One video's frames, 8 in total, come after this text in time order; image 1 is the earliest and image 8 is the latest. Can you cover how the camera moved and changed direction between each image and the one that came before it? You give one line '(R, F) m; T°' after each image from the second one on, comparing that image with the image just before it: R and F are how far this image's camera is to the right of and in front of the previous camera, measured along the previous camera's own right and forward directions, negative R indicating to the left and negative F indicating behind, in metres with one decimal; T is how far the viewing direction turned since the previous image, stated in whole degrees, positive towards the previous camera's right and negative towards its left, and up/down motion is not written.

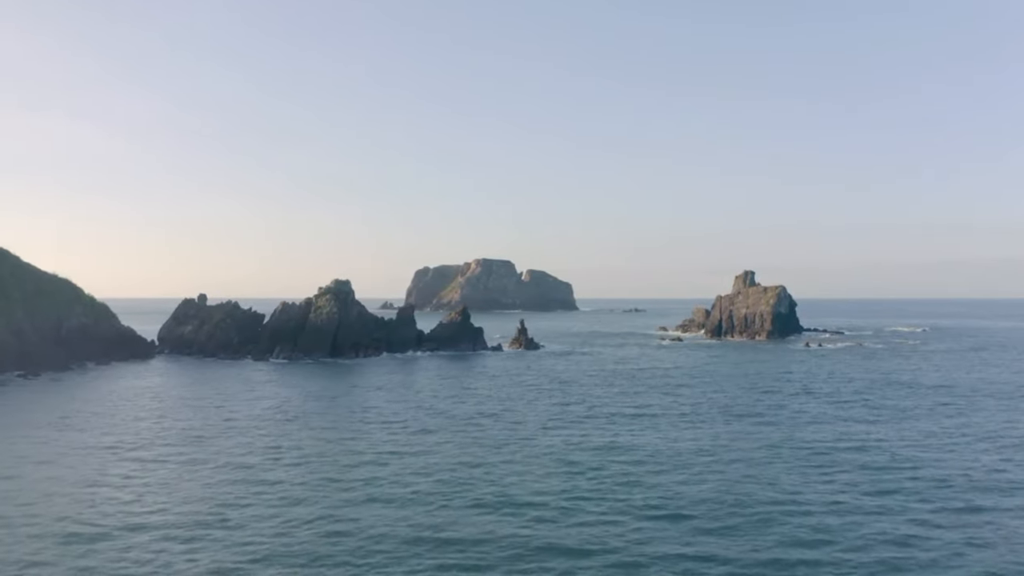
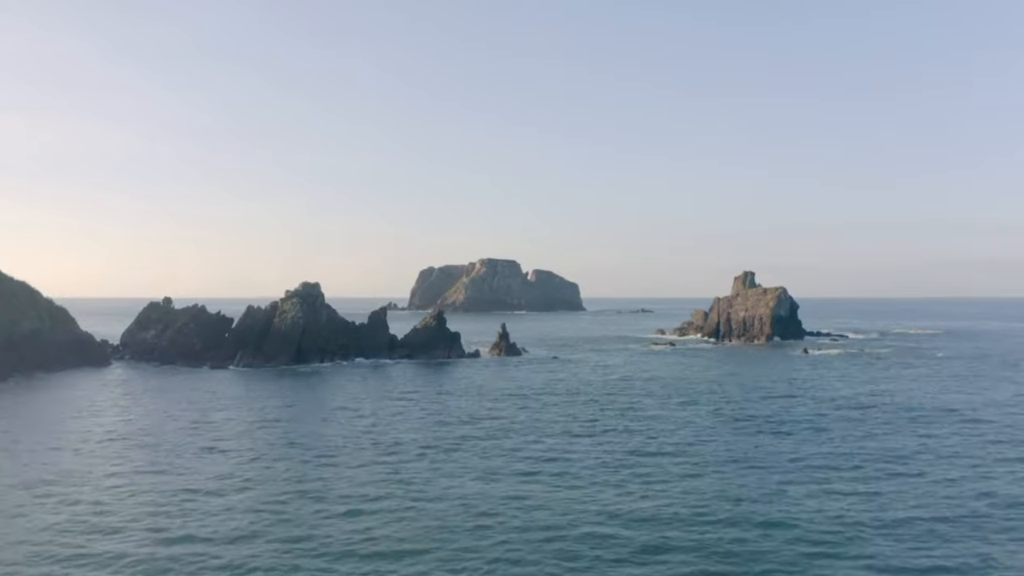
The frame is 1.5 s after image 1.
(+4.4, +5.7) m; -1°
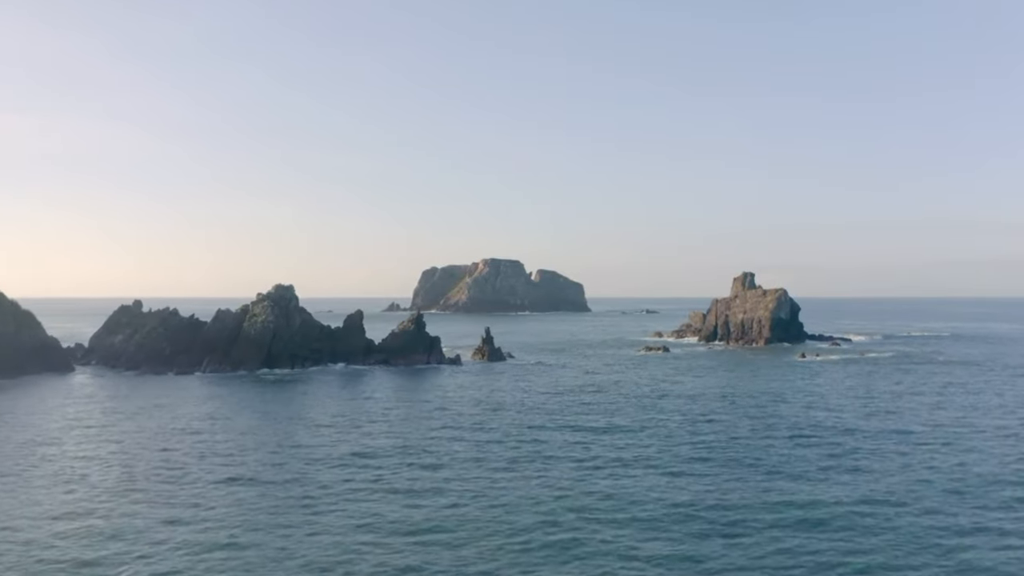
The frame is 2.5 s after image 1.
(+3.3, +4.4) m; -1°
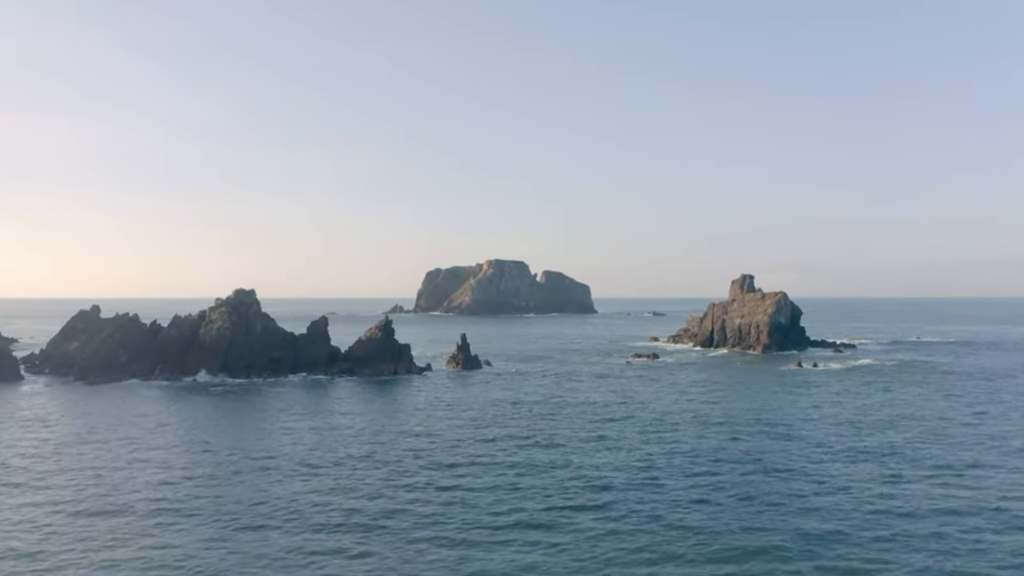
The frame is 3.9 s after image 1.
(+4.3, +5.8) m; -1°
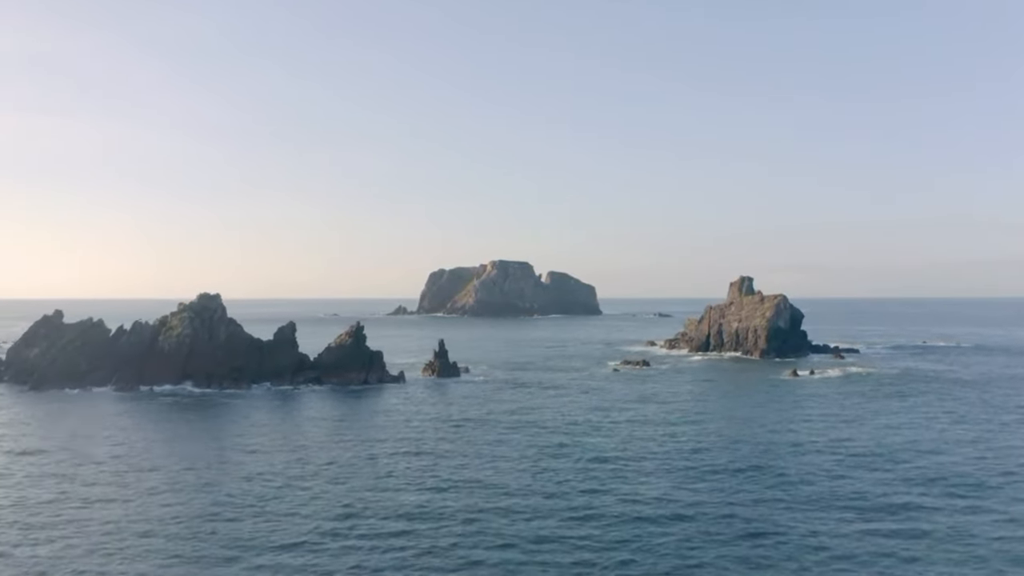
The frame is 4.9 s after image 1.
(+3.5, +4.6) m; -1°
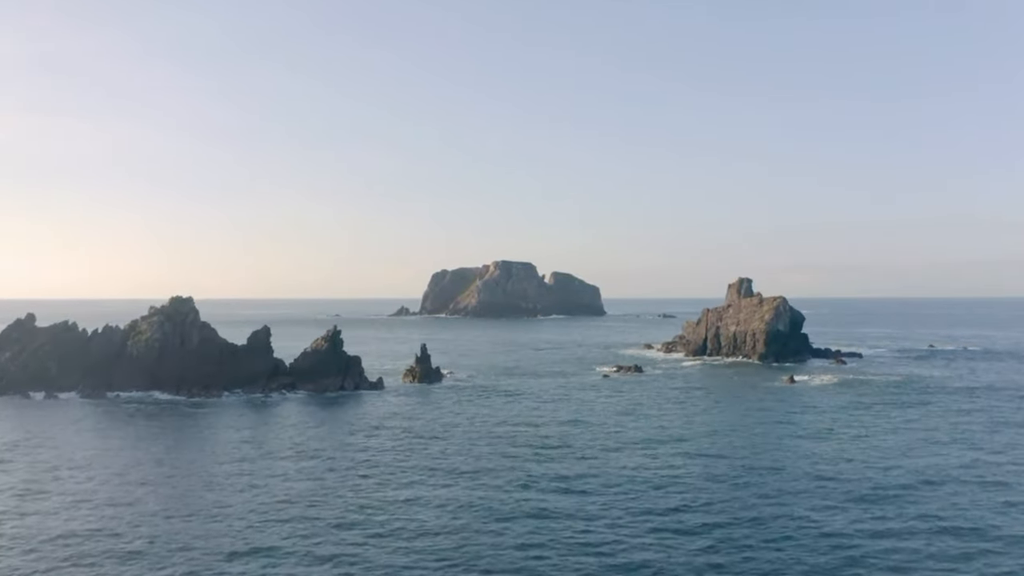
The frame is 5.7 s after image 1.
(+2.5, +3.3) m; -1°
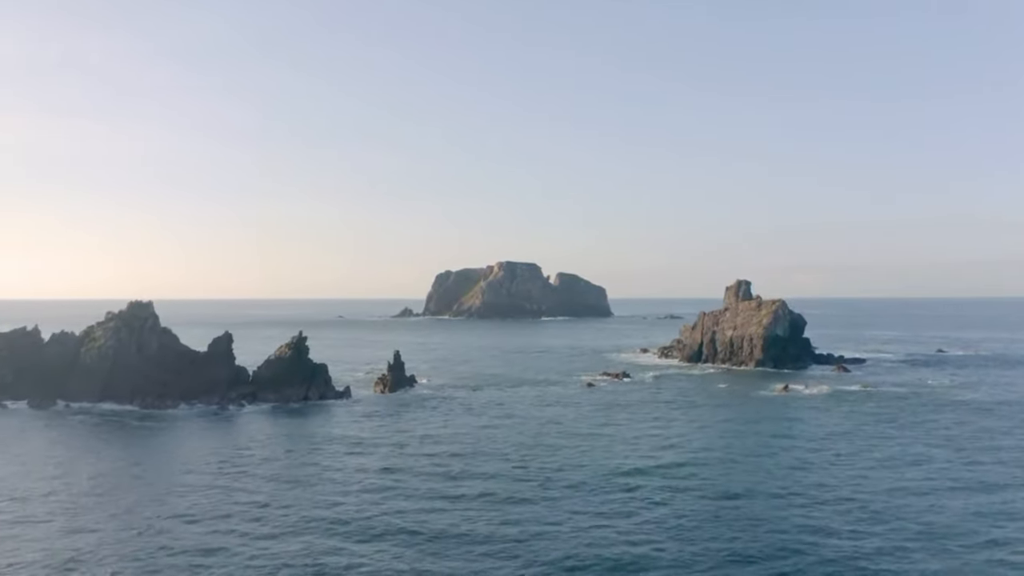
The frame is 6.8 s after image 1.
(+3.5, +4.5) m; -1°
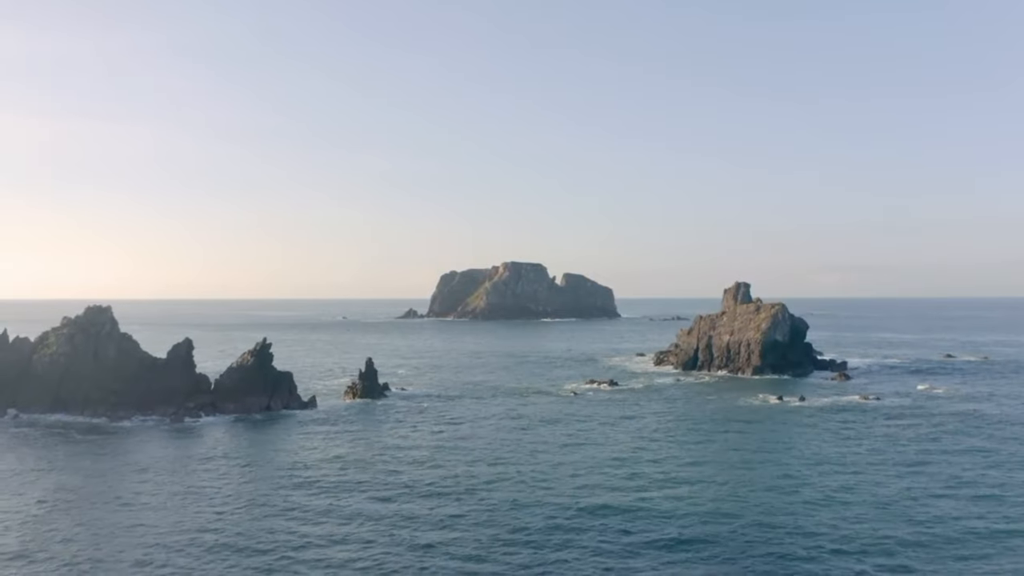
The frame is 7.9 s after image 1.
(+3.3, +4.2) m; -1°
